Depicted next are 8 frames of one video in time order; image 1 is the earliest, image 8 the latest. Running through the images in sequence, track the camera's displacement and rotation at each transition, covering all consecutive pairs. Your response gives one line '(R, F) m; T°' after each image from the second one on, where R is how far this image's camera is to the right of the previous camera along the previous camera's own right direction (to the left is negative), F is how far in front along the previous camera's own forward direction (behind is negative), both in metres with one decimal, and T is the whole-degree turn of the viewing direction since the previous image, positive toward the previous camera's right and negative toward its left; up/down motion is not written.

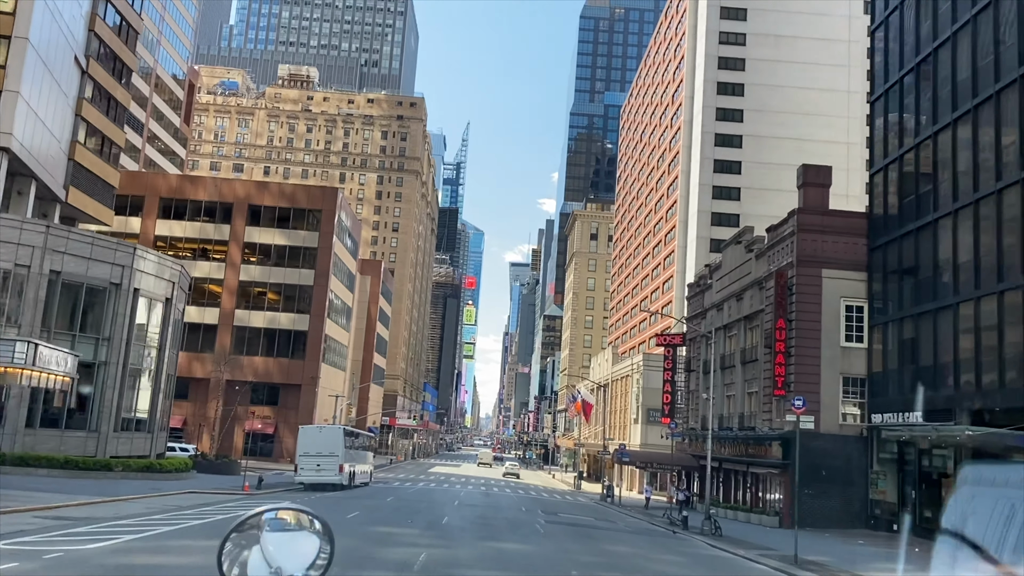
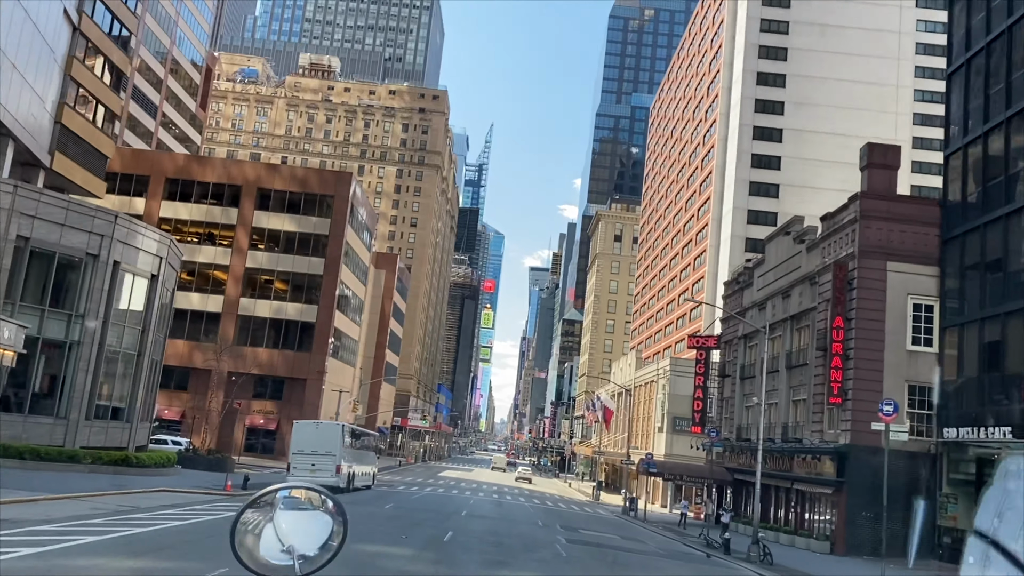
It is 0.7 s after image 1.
(-0.1, +4.3) m; -1°
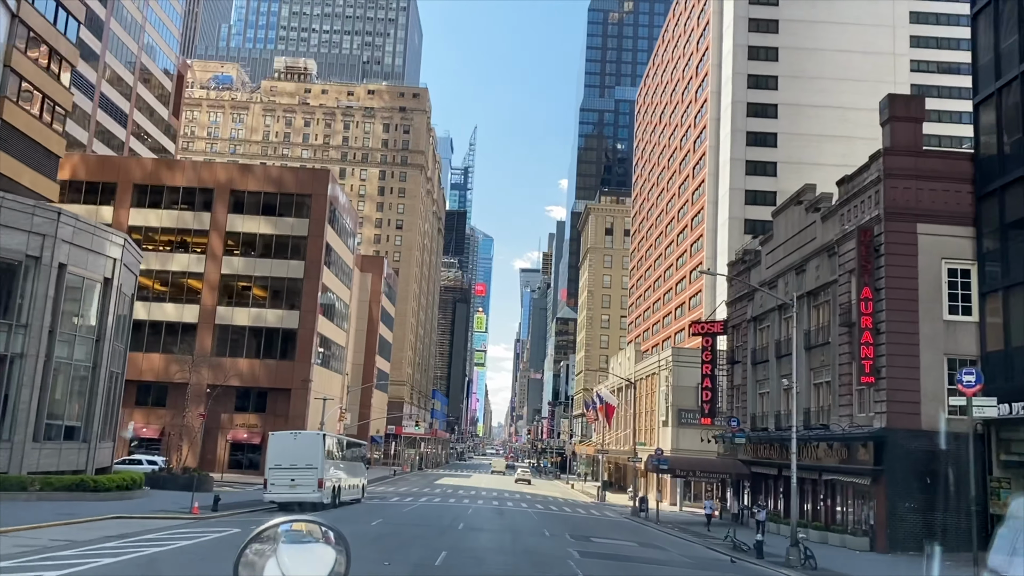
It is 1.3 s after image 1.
(0.0, +3.5) m; +1°
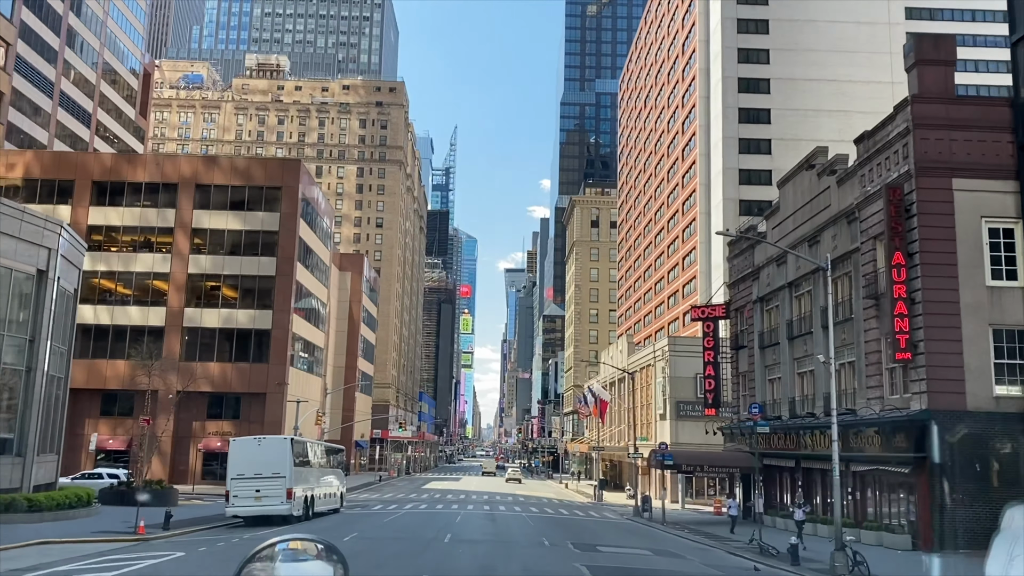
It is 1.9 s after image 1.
(0.0, +3.7) m; +1°
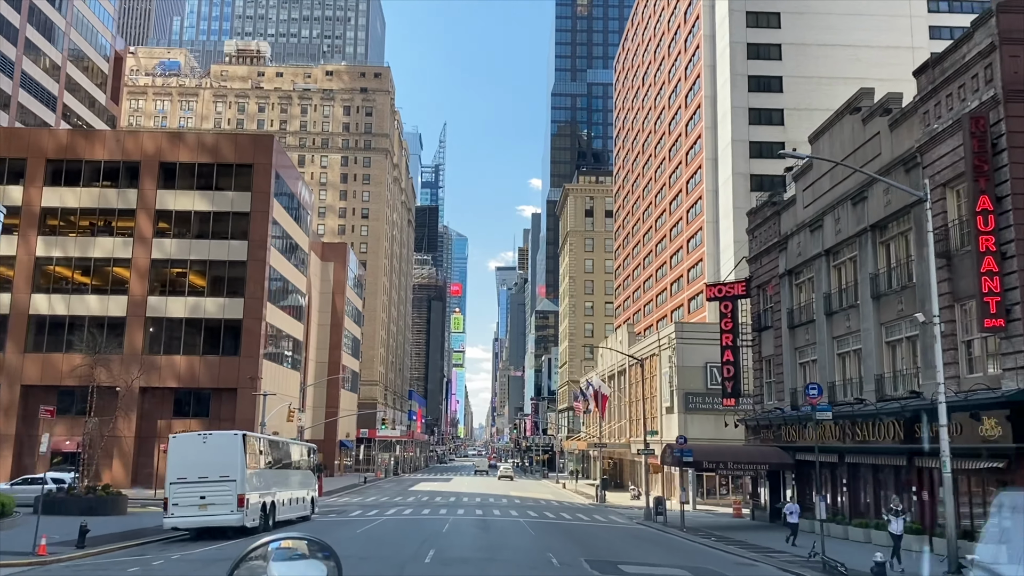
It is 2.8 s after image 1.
(-0.1, +5.2) m; +1°
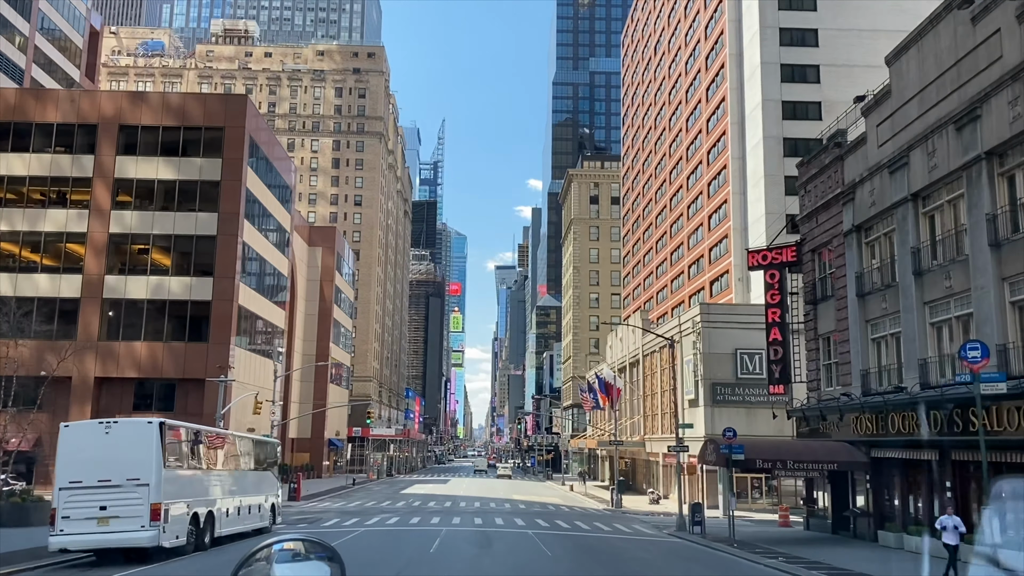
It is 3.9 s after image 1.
(-0.2, +6.8) m; 0°
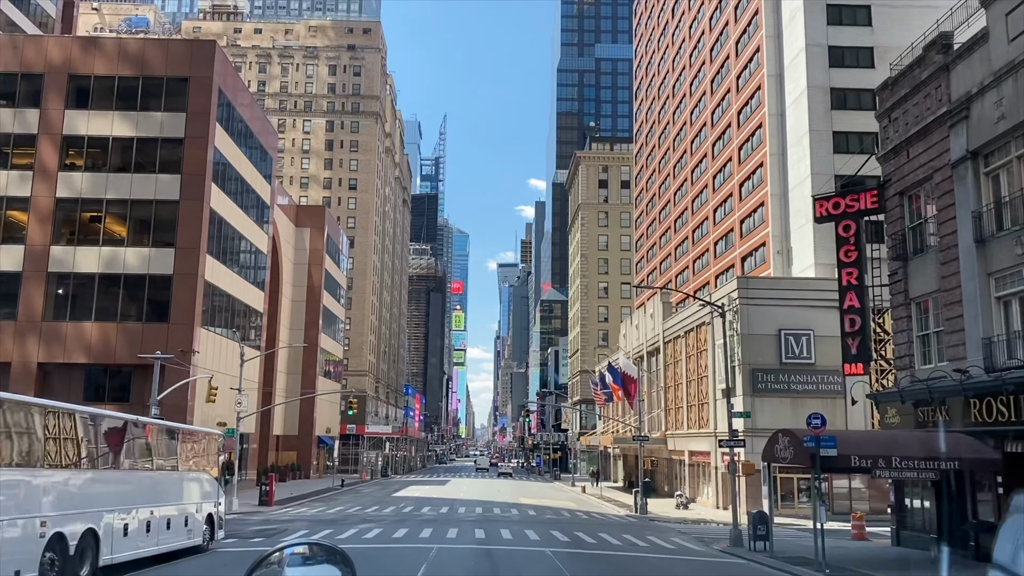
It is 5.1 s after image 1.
(-0.2, +7.0) m; 0°
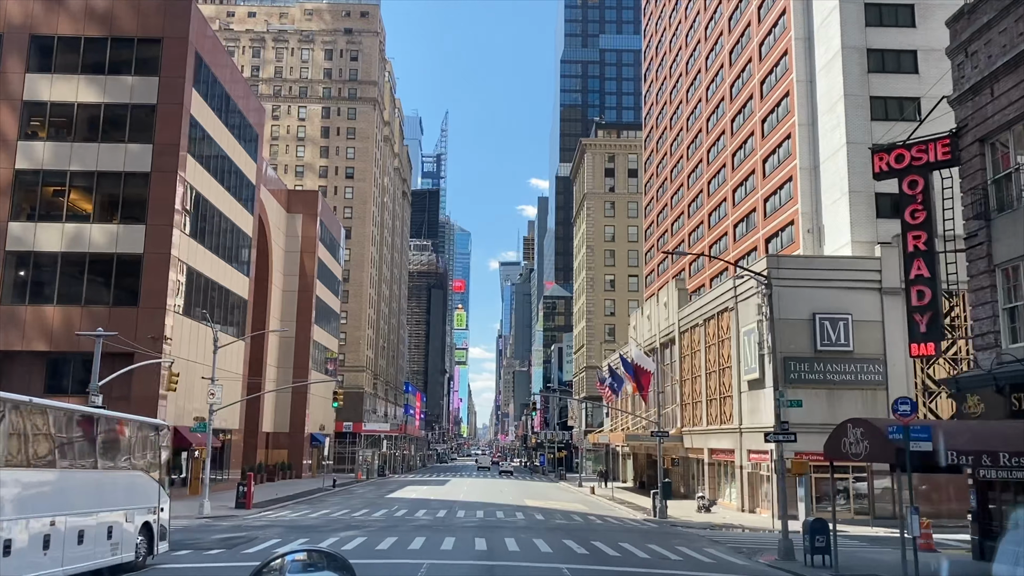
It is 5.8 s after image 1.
(-0.1, +4.3) m; 0°
